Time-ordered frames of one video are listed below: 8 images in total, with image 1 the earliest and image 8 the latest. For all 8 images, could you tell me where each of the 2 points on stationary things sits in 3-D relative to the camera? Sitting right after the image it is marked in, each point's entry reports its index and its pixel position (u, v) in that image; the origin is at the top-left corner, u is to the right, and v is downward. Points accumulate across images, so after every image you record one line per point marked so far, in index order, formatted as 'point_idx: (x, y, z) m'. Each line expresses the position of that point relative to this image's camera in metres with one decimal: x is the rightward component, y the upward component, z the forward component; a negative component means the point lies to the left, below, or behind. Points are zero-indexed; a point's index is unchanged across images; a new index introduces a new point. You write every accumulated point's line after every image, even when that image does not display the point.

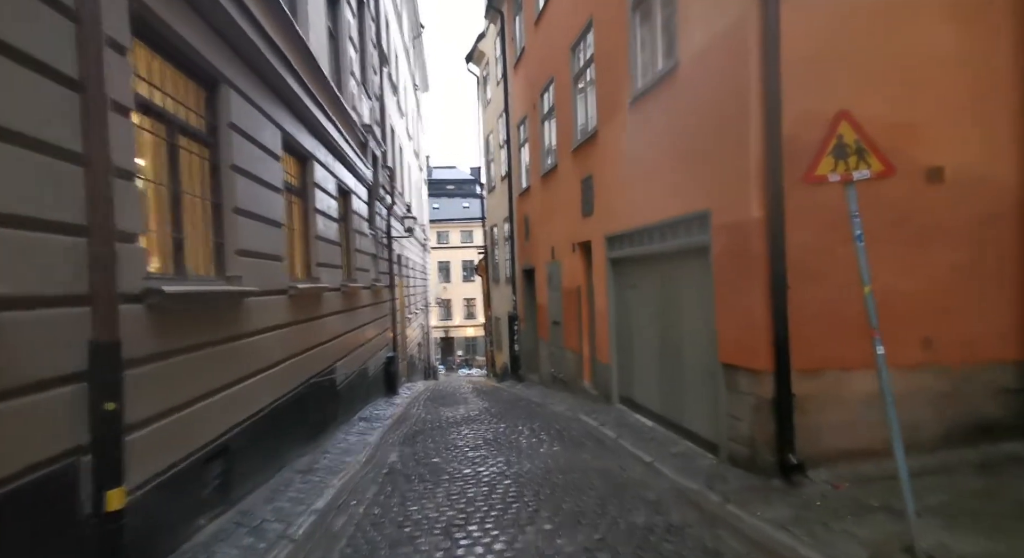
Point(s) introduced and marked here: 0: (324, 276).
0: (-2.5, 0.0, +7.9) m
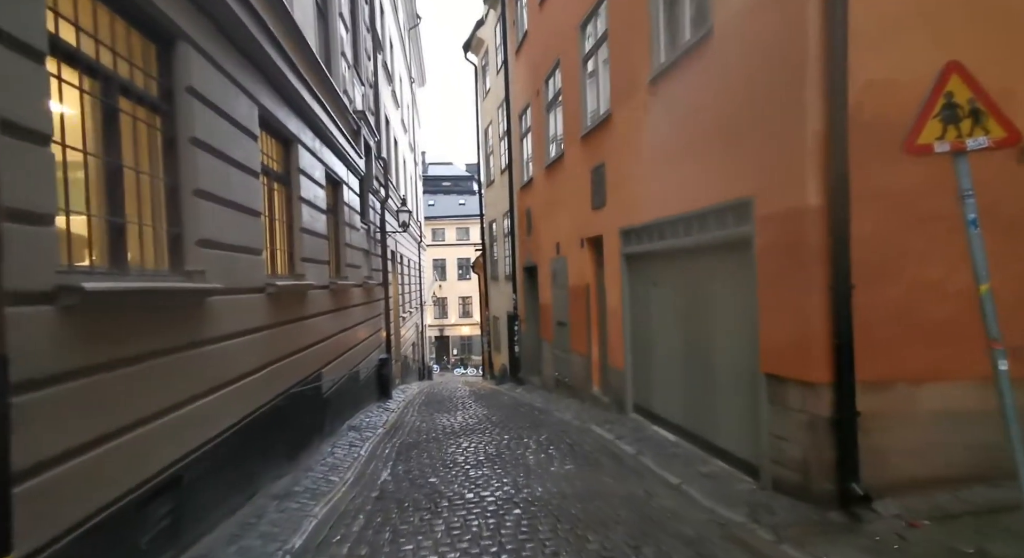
0: (-2.5, +0.1, +7.2) m
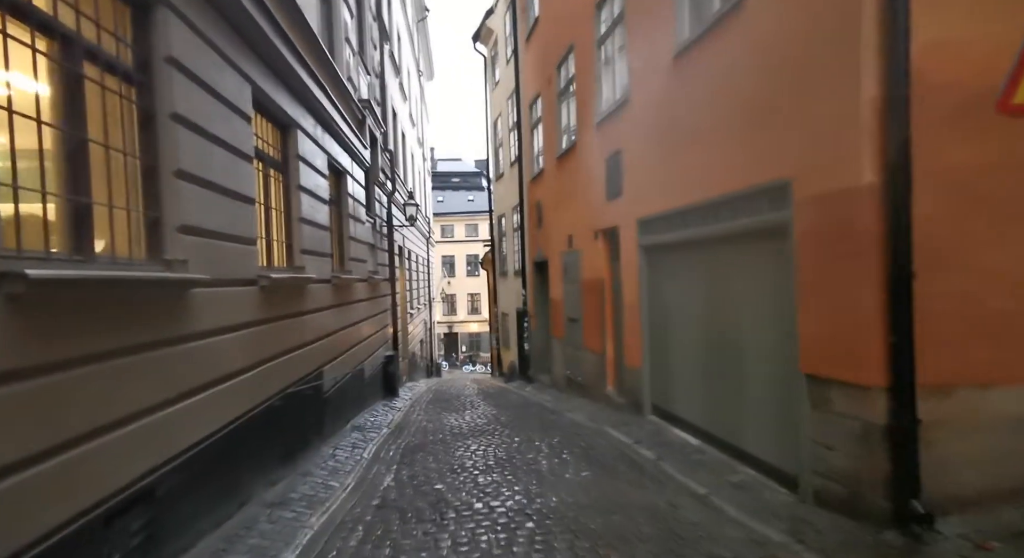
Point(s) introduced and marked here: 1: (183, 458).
0: (-2.3, +0.2, +6.8) m
1: (-2.1, -1.1, +3.7) m
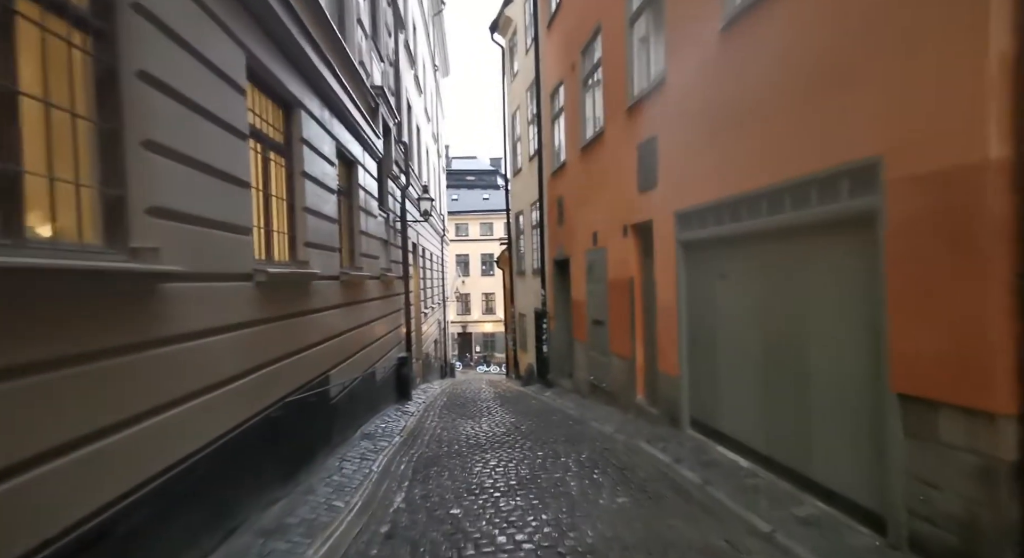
0: (-2.1, +0.2, +6.2) m
1: (-1.9, -1.1, +3.1) m
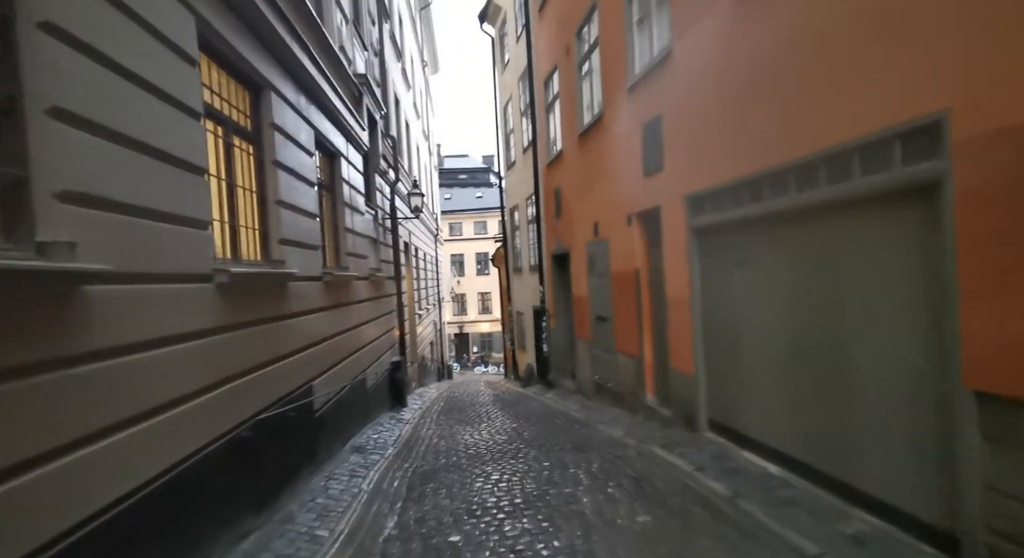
0: (-2.1, +0.2, +5.6) m
1: (-1.8, -1.1, +2.6) m
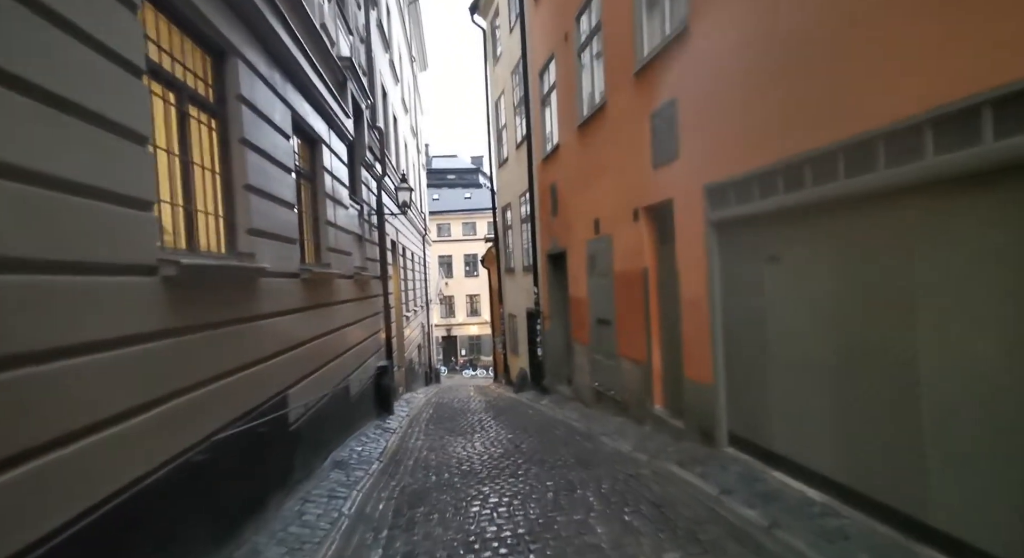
0: (-2.1, +0.2, +4.9) m
1: (-1.8, -1.1, +1.9) m
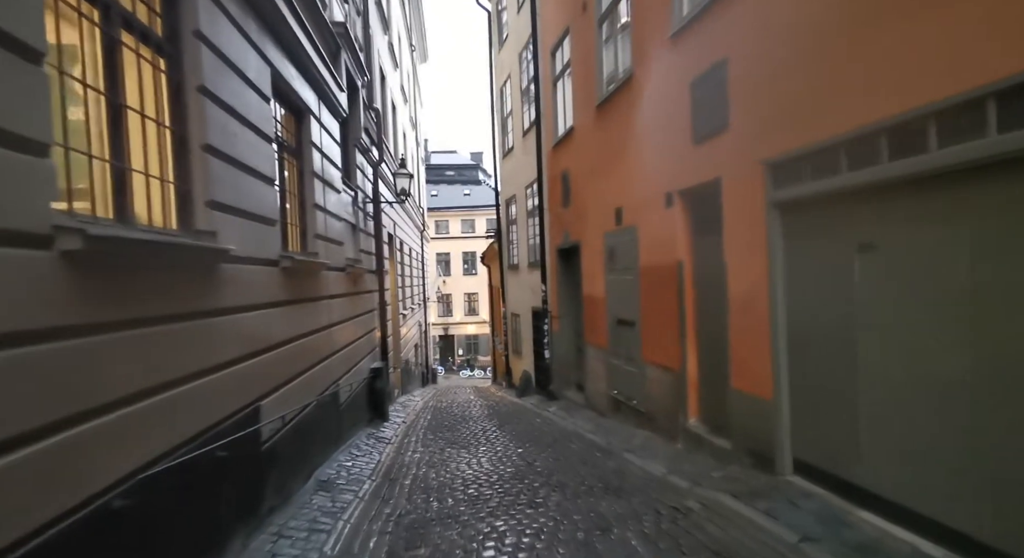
0: (-1.9, +0.3, +4.0) m
1: (-1.6, -1.0, +0.9) m
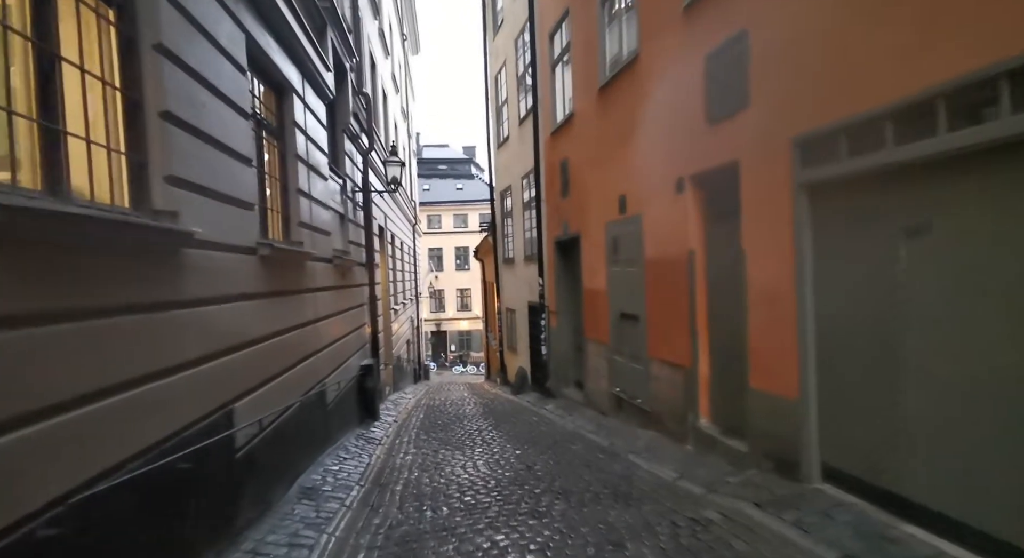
0: (-1.9, +0.4, +3.5) m
1: (-1.5, -0.9, +0.5) m
